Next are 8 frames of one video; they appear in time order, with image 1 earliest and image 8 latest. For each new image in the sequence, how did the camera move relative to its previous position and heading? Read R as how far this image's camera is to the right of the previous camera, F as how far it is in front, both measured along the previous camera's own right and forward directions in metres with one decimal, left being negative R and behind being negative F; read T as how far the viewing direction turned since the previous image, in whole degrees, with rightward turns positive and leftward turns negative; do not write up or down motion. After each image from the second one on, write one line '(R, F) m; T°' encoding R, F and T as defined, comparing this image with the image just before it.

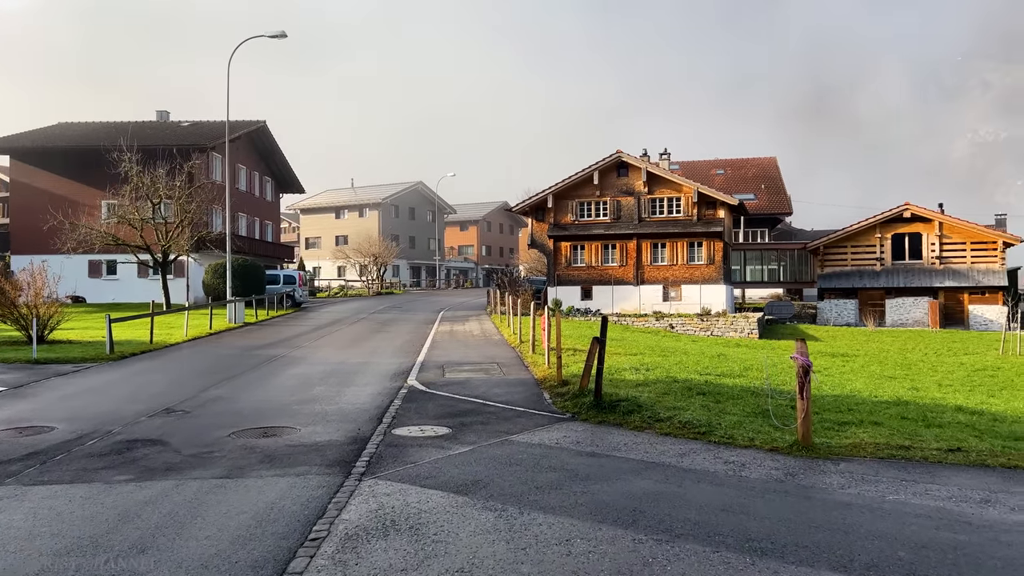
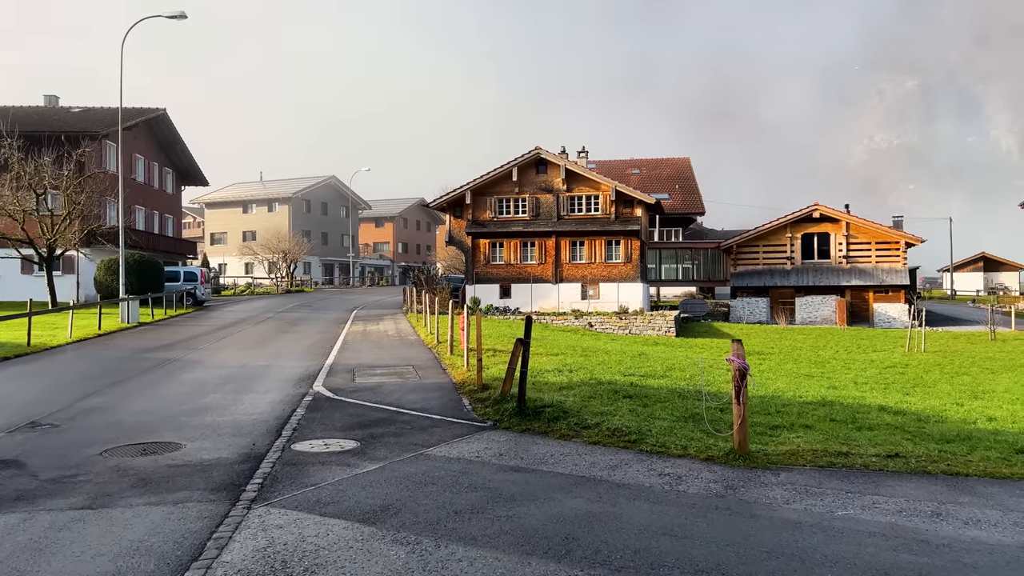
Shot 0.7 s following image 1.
(0.0, +0.8) m; +6°
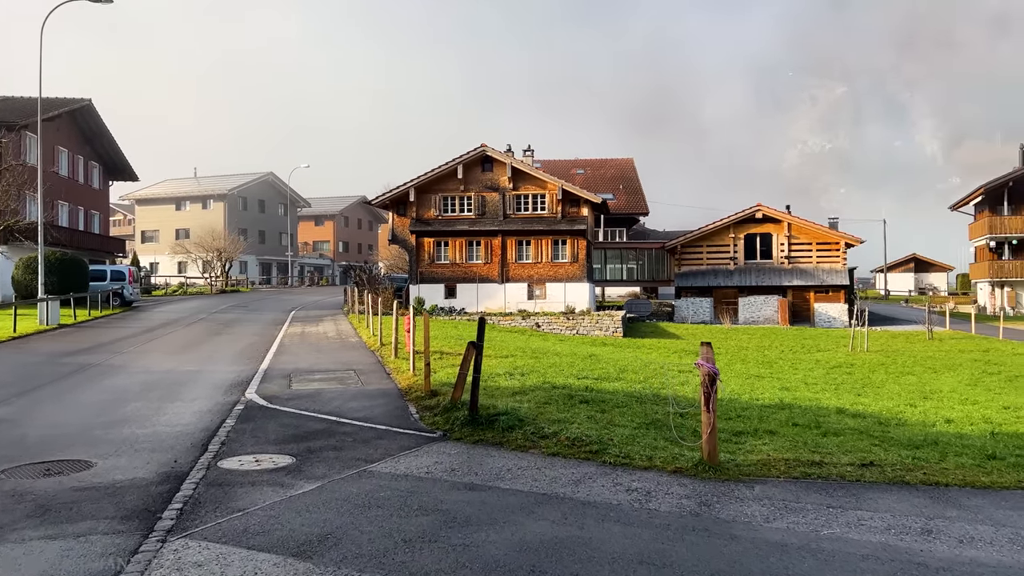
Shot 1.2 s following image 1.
(-0.1, +0.7) m; +4°
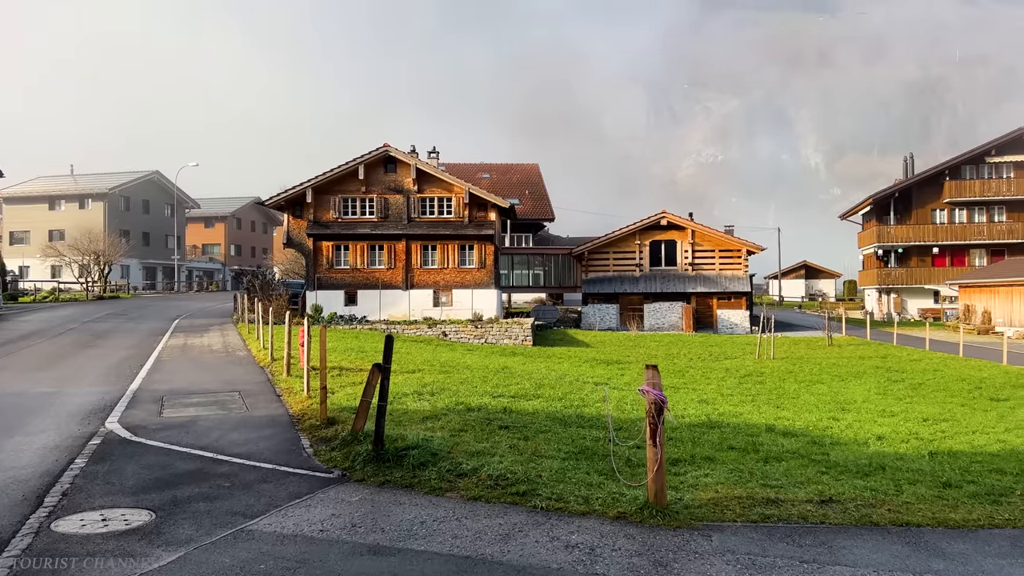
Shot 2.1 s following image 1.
(-0.1, +1.2) m; +7°
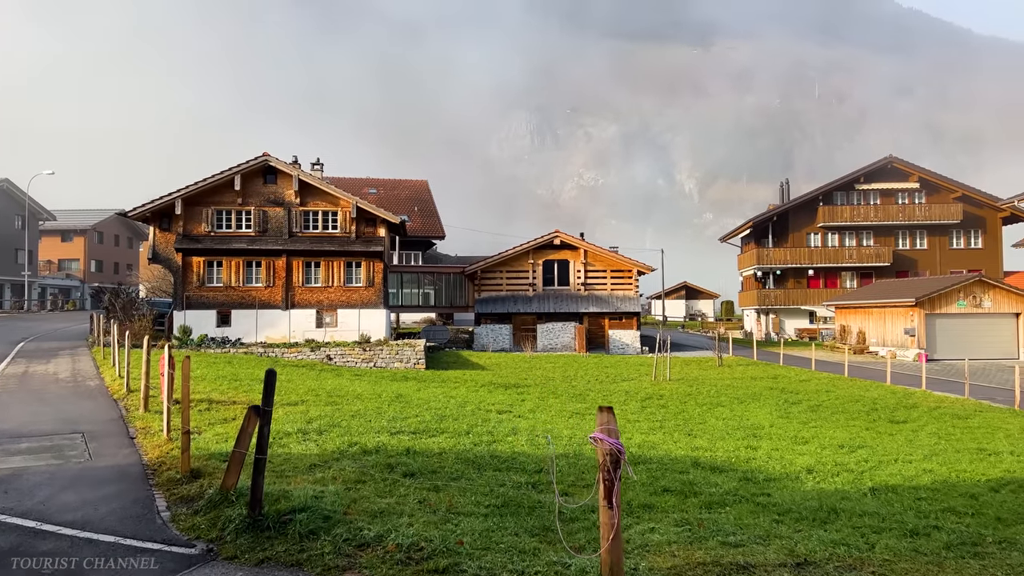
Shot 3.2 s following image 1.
(-0.2, +1.3) m; +8°
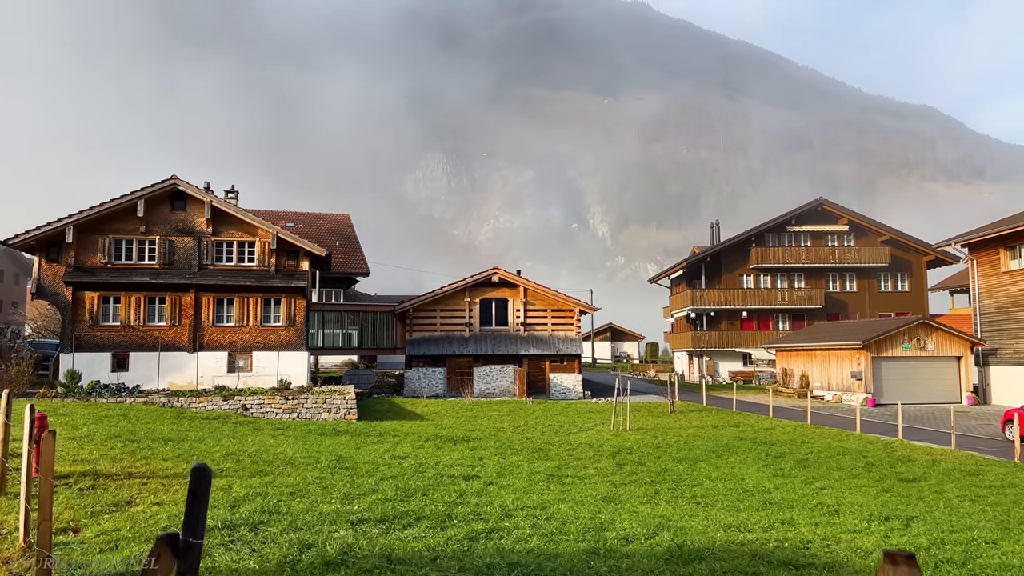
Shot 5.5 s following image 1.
(-0.9, +2.6) m; +6°
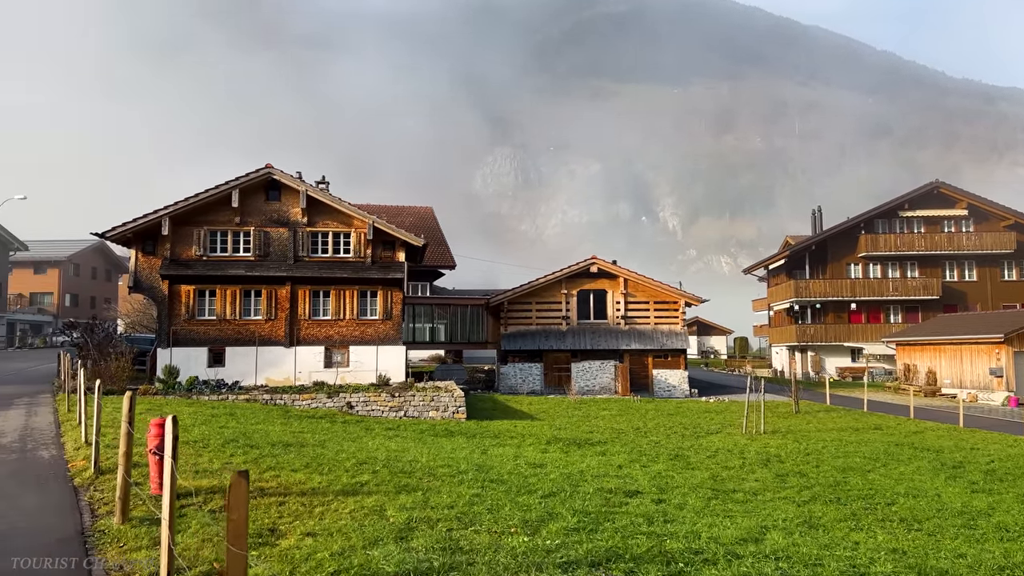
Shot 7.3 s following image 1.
(-1.4, +1.8) m; -5°
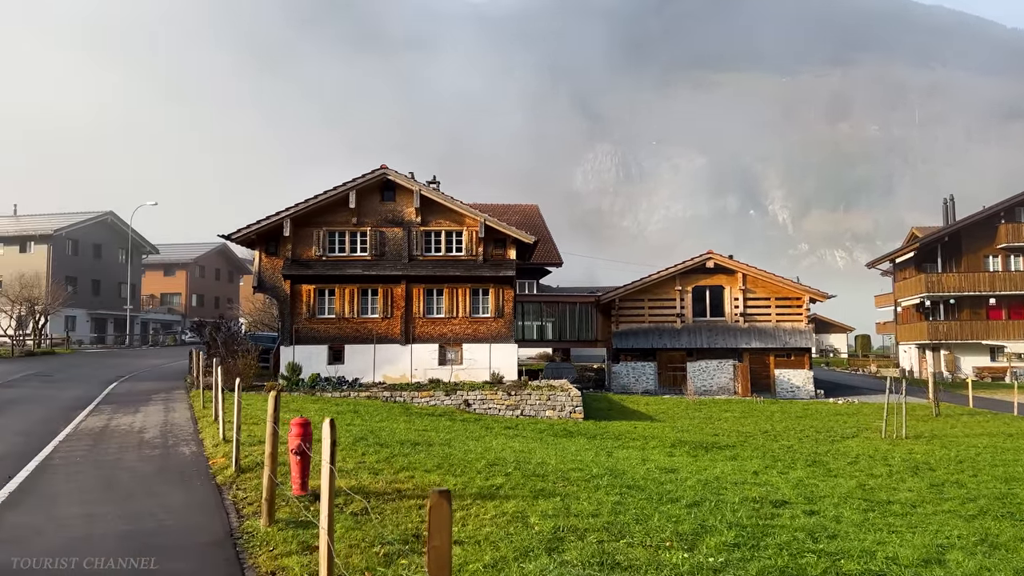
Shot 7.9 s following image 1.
(-0.4, +0.4) m; -7°
